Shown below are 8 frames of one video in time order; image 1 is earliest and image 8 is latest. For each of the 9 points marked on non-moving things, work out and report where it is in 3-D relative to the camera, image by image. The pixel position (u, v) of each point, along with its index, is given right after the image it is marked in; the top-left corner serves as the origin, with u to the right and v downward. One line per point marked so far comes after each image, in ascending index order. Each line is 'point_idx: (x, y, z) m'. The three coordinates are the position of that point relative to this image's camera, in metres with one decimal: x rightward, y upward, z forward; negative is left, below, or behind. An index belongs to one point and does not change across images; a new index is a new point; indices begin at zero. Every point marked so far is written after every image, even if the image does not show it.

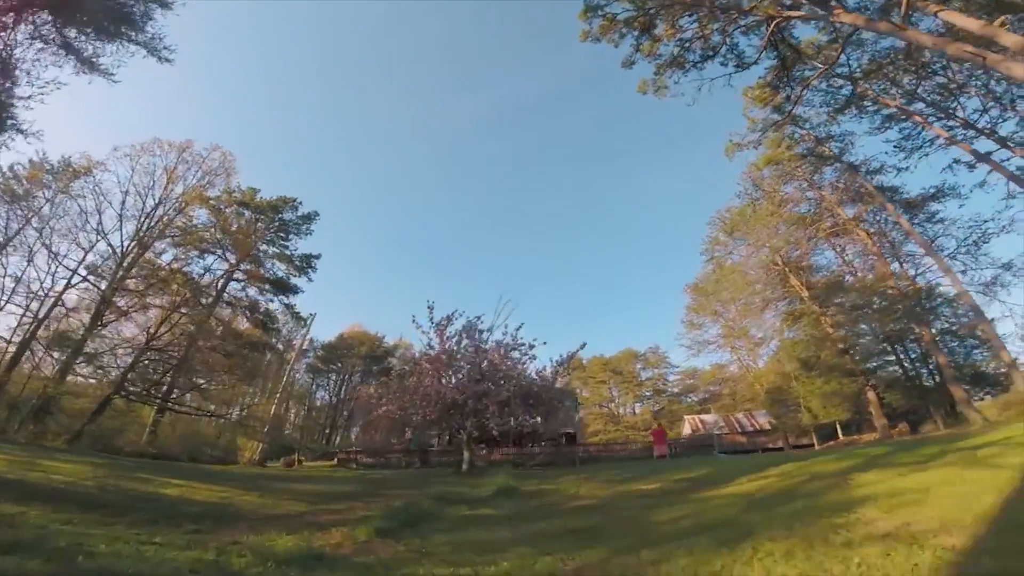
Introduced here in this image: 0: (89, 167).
0: (-13.6, +3.8, +19.0) m
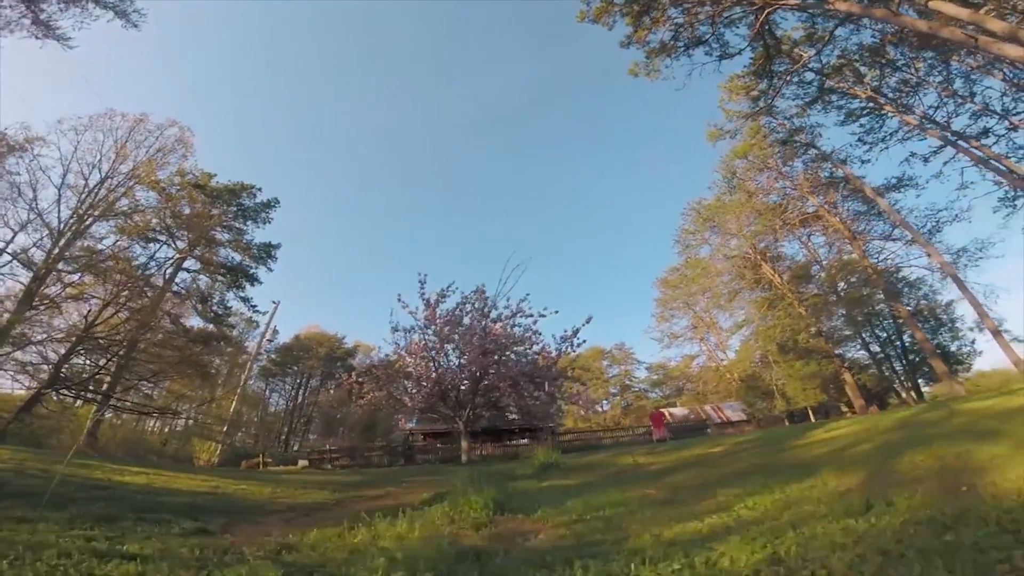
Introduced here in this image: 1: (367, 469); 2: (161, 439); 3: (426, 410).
0: (-14.0, +4.2, +16.8) m
1: (-4.6, -5.8, +18.7) m
2: (-10.1, -4.4, +16.9) m
3: (-2.0, -3.0, +14.7) m
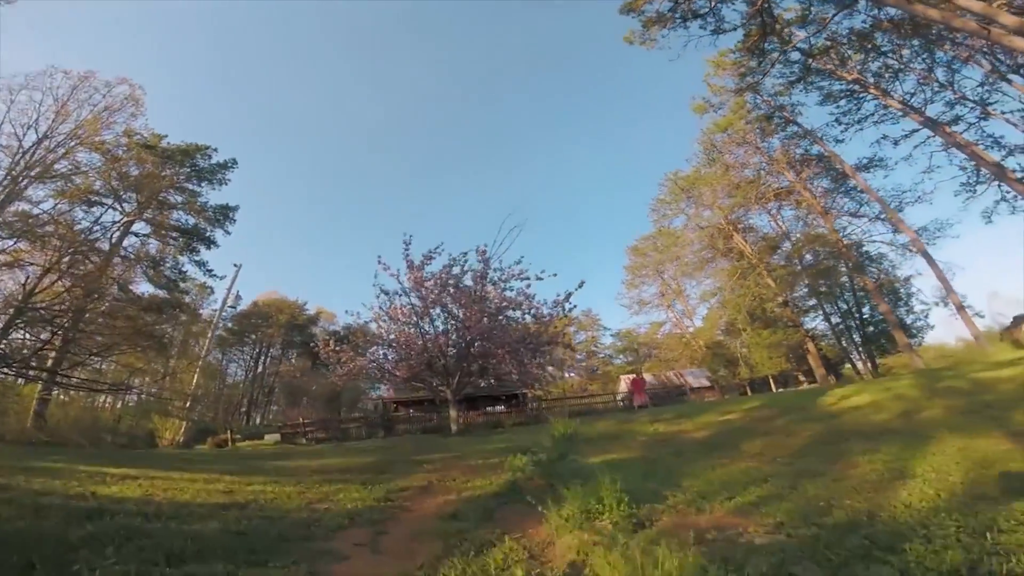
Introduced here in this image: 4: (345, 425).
0: (-14.6, +5.1, +14.9) m
1: (-5.3, -4.8, +18.1) m
2: (-10.6, -3.5, +15.8) m
3: (-2.4, -2.1, +14.1) m
4: (-5.3, -4.3, +18.4) m
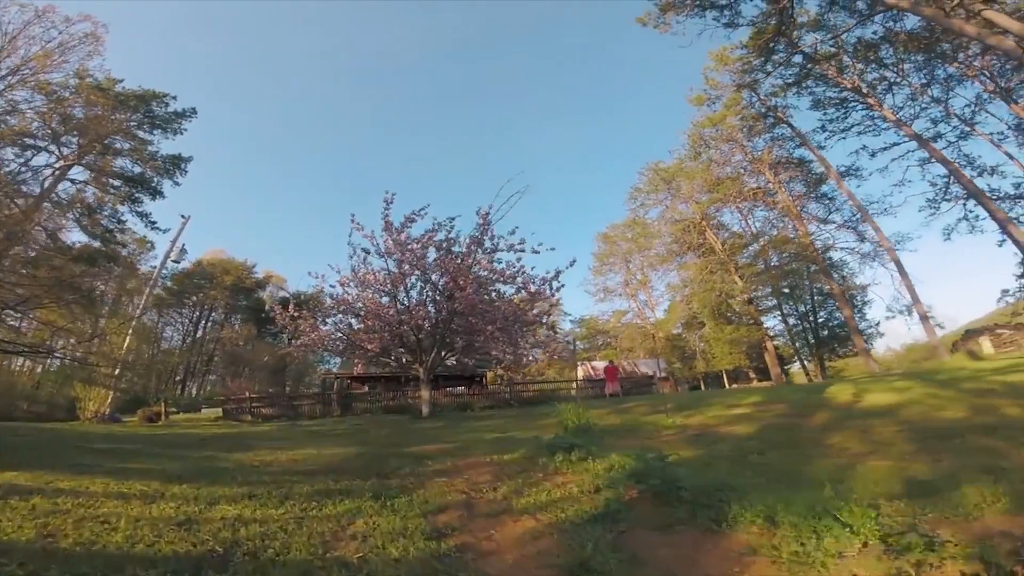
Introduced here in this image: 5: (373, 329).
0: (-14.8, +6.5, +12.7) m
1: (-6.4, -3.8, +16.8) m
2: (-11.4, -2.2, +14.1) m
3: (-3.1, -1.4, +13.1) m
4: (-6.4, -3.3, +17.1) m
5: (-3.1, -0.9, +12.9) m
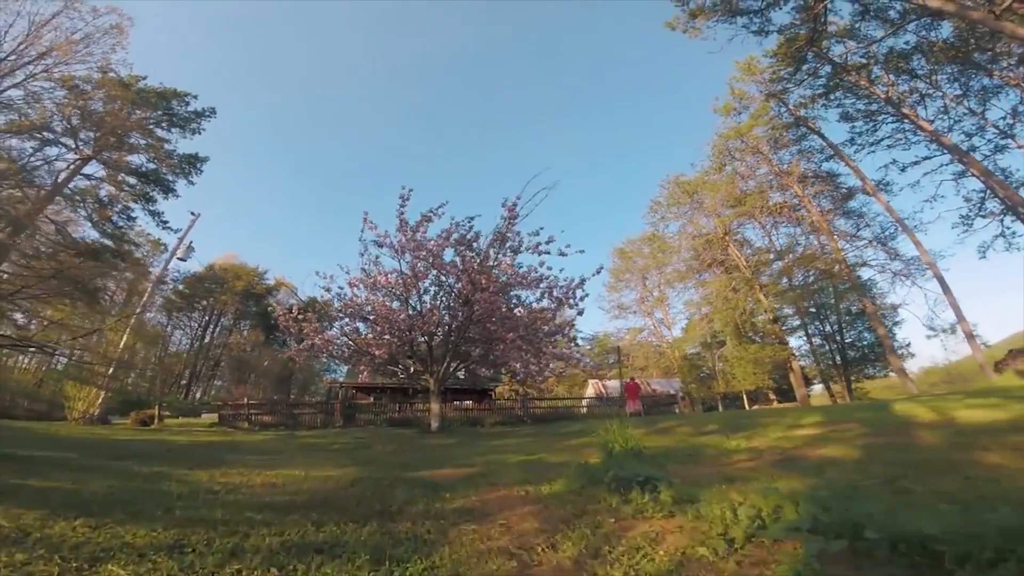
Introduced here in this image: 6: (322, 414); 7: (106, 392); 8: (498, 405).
0: (-14.1, +6.8, +12.3) m
1: (-6.0, -3.8, +16.0) m
2: (-11.1, -2.0, +13.4) m
3: (-2.7, -1.5, +12.2) m
4: (-6.1, -3.4, +16.3) m
5: (-2.7, -1.0, +12.1) m
6: (-5.3, -3.4, +16.2) m
7: (-9.9, -2.5, +14.5) m
8: (-0.3, -3.3, +16.5) m
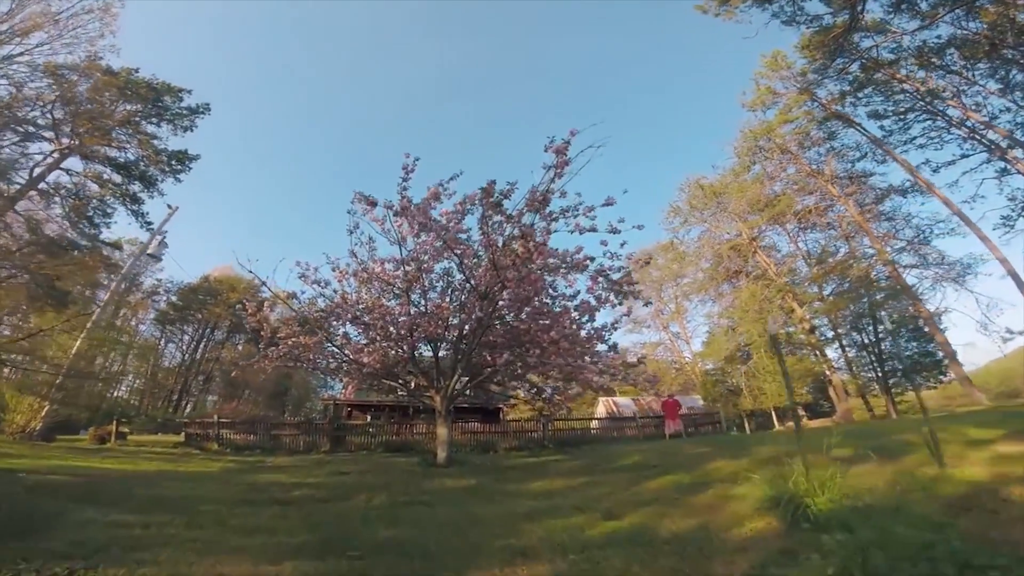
0: (-13.7, +6.9, +10.6) m
1: (-5.7, -3.9, +14.0) m
2: (-10.7, -2.0, +11.4) m
3: (-2.3, -1.5, +10.3) m
4: (-5.7, -3.4, +14.3) m
5: (-2.4, -0.9, +10.2) m
6: (-4.9, -3.5, +14.2) m
7: (-9.6, -2.5, +12.5) m
8: (0.0, -3.4, +14.5) m
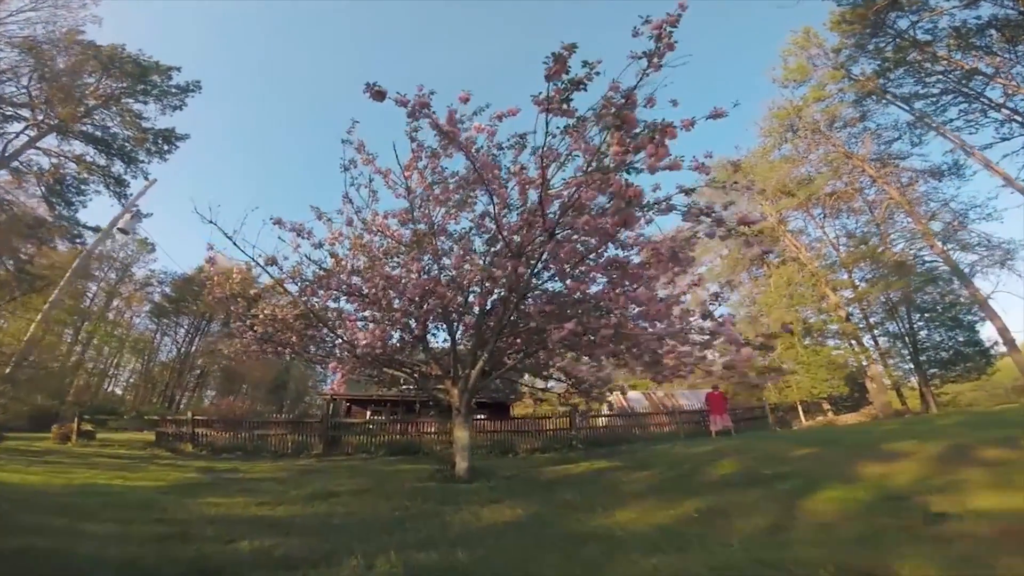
0: (-13.4, +7.3, +9.0) m
1: (-5.3, -3.5, +12.5) m
2: (-10.3, -1.6, +9.9) m
3: (-2.0, -1.1, +8.7) m
4: (-5.3, -3.0, +12.8) m
5: (-2.0, -0.5, +8.6) m
6: (-4.5, -3.1, +12.7) m
7: (-9.2, -2.1, +11.0) m
8: (+0.4, -3.0, +13.0) m
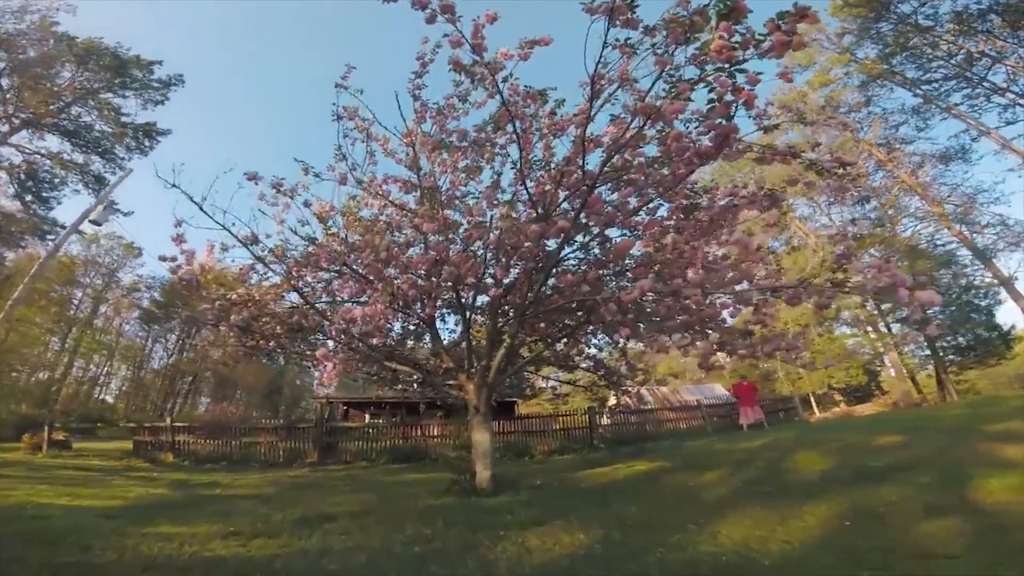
0: (-13.3, +7.2, +8.0) m
1: (-5.0, -3.4, +11.5) m
2: (-10.1, -1.6, +8.9) m
3: (-1.8, -0.9, +7.8) m
4: (-5.1, -2.9, +11.8) m
5: (-1.8, -0.4, +7.7) m
6: (-4.3, -3.0, +11.7) m
7: (-9.0, -2.1, +10.0) m
8: (+0.6, -2.7, +12.1) m
